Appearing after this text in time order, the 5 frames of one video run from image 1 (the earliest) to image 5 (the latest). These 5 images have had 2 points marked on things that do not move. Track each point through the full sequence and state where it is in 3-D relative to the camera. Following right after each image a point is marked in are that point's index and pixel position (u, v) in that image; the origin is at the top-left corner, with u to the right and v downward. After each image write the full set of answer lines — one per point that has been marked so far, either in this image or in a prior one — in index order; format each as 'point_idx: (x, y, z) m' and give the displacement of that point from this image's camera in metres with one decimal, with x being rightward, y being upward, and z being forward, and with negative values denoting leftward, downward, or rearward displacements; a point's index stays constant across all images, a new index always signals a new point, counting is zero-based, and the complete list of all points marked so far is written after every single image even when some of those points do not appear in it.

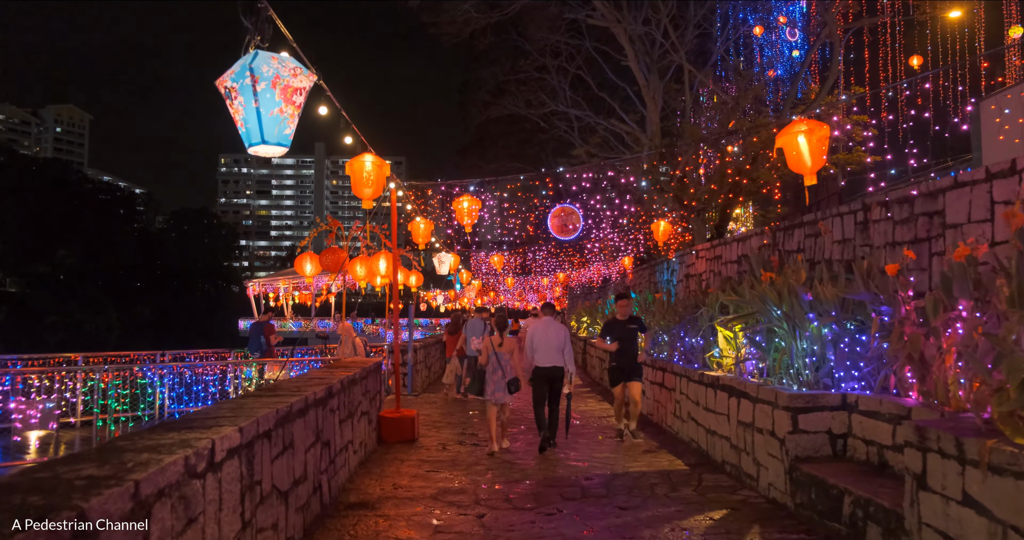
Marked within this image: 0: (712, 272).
0: (+2.6, 0.0, +11.2) m
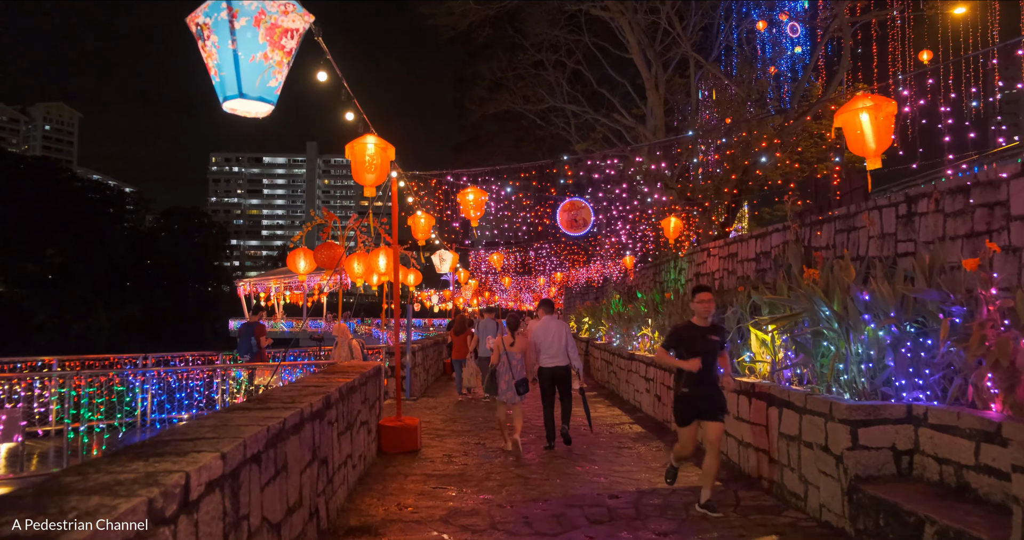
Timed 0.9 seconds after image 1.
0: (+2.7, 0.0, +10.7) m
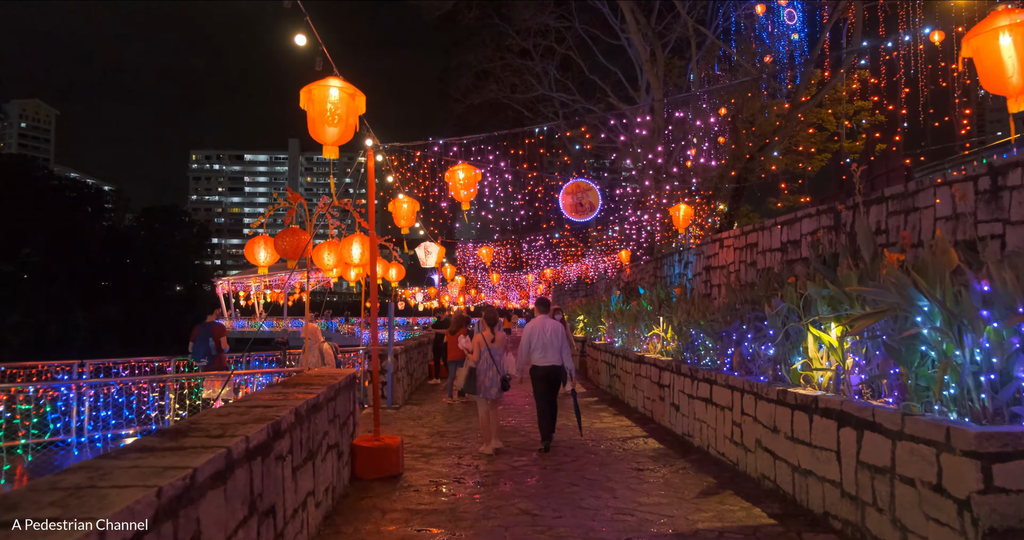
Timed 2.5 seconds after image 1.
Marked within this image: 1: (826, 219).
0: (+2.6, +0.1, +9.6) m
1: (+2.7, +0.4, +7.4) m
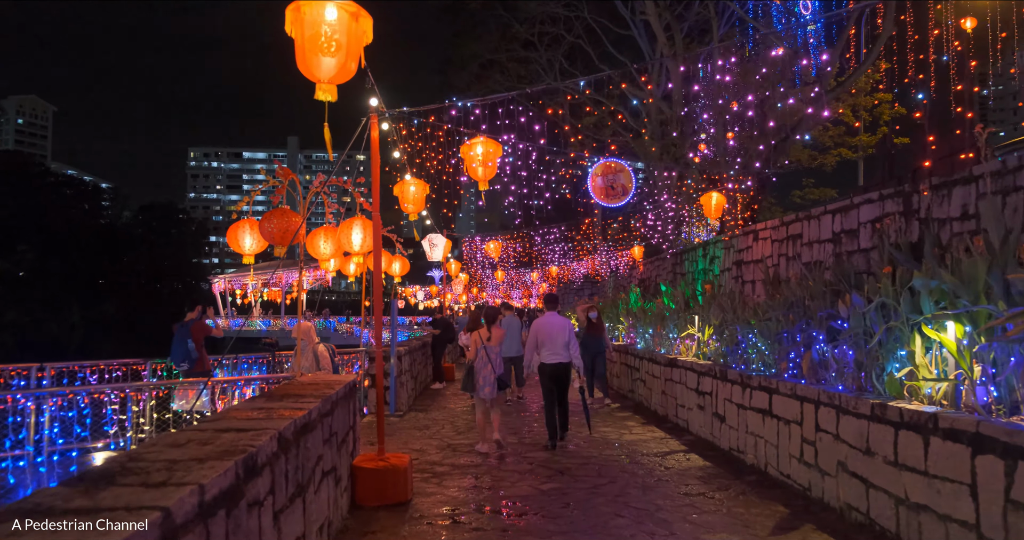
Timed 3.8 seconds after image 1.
0: (+2.8, +0.1, +8.7) m
1: (+2.9, +0.5, +6.4) m
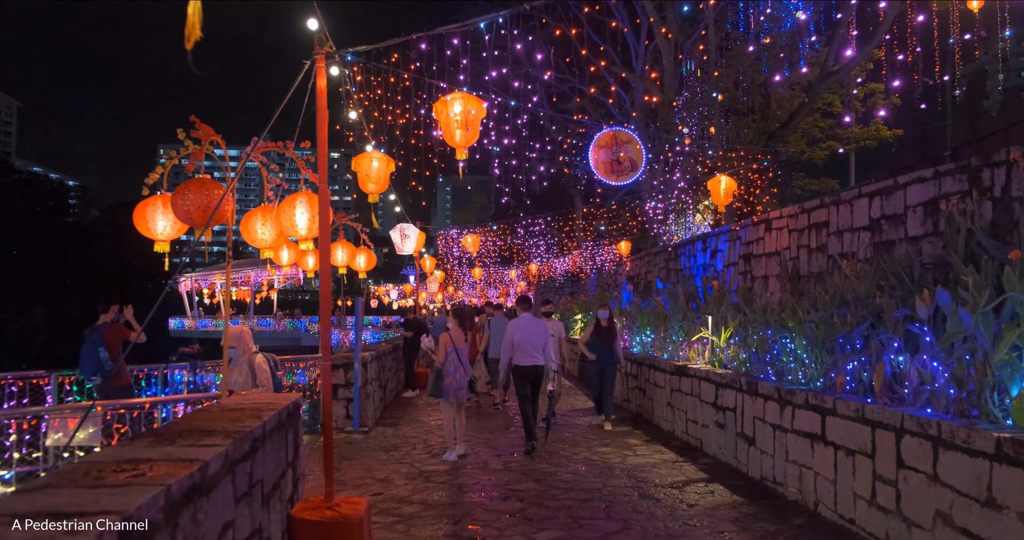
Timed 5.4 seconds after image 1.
0: (+2.6, +0.2, +7.6) m
1: (+2.8, +0.6, +5.4) m
